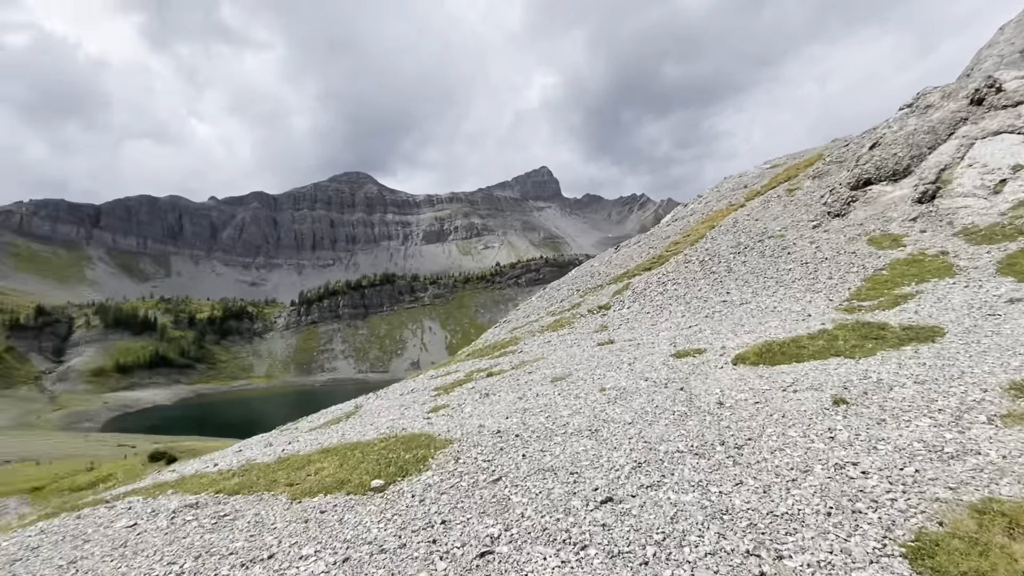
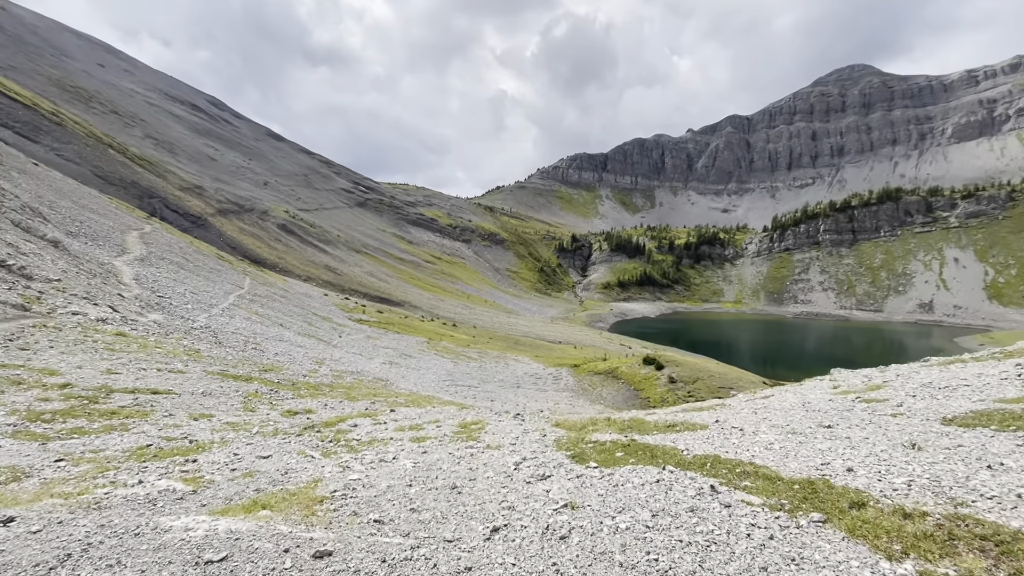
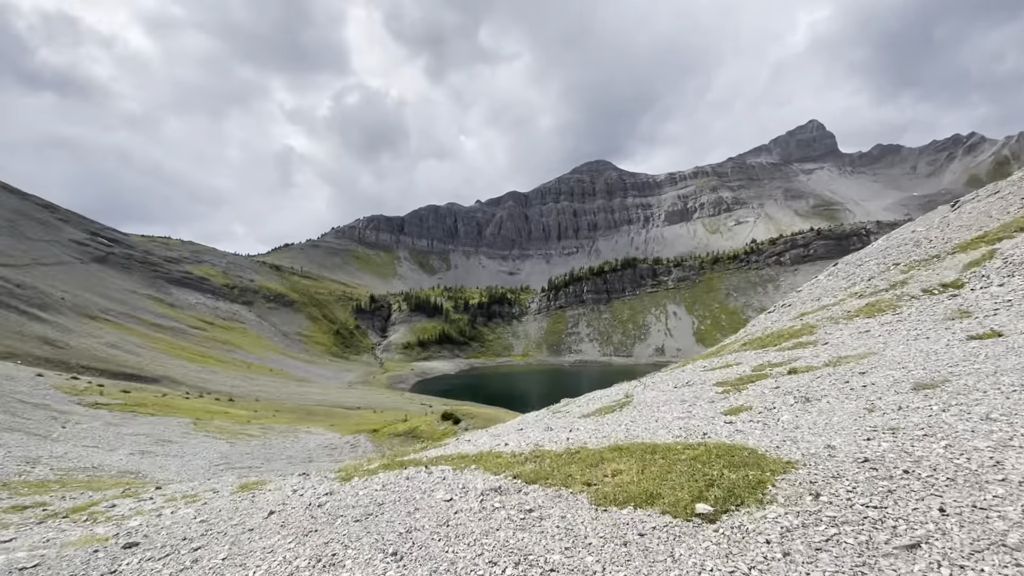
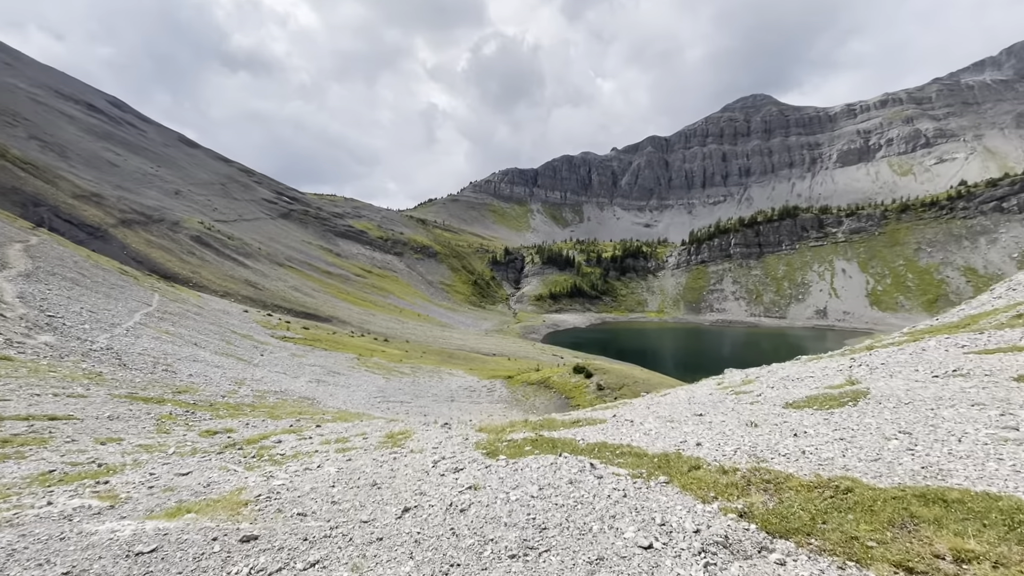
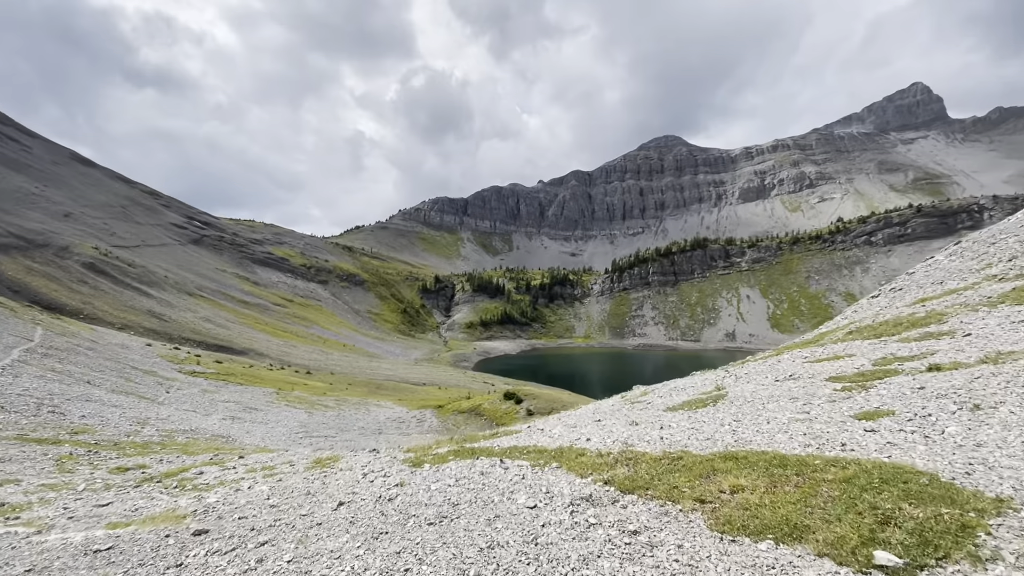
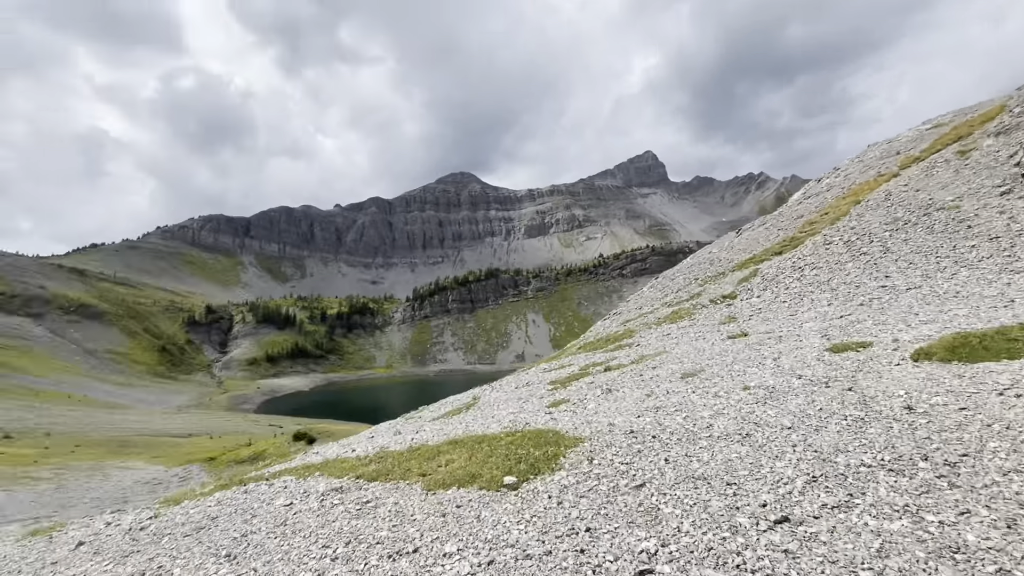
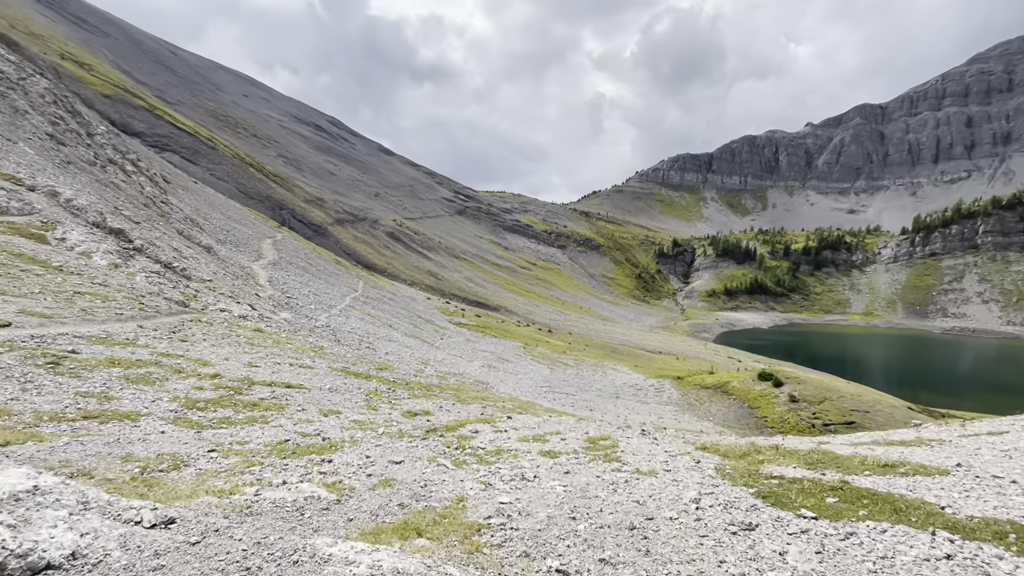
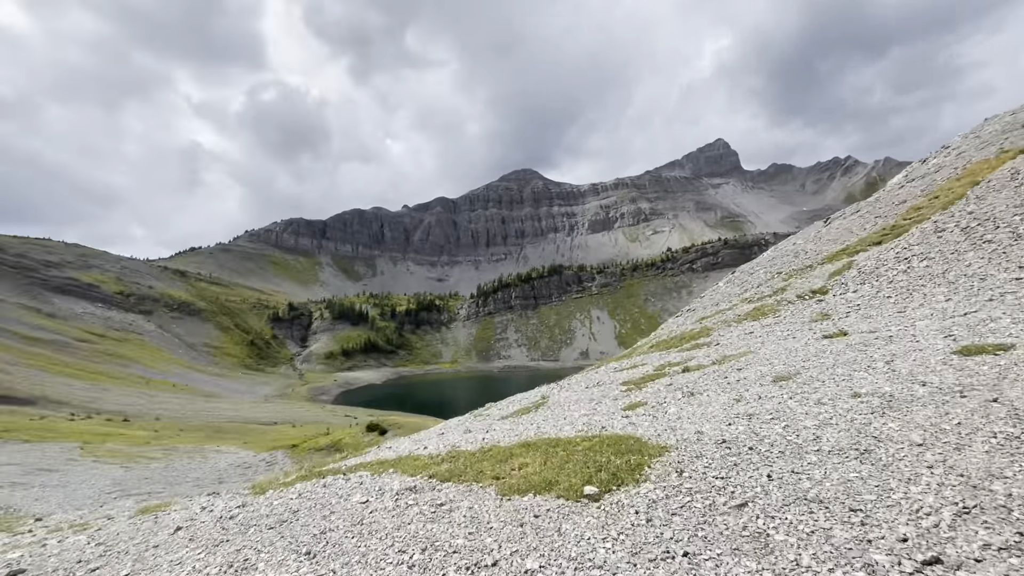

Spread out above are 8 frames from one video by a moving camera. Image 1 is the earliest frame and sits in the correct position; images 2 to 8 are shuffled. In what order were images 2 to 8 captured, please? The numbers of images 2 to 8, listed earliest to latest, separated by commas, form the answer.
6, 8, 3, 5, 4, 2, 7
